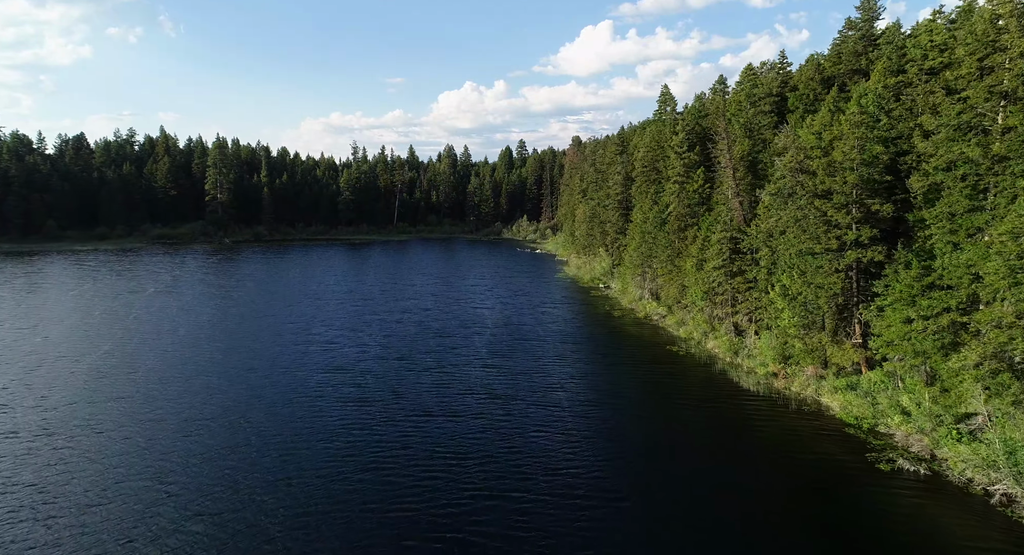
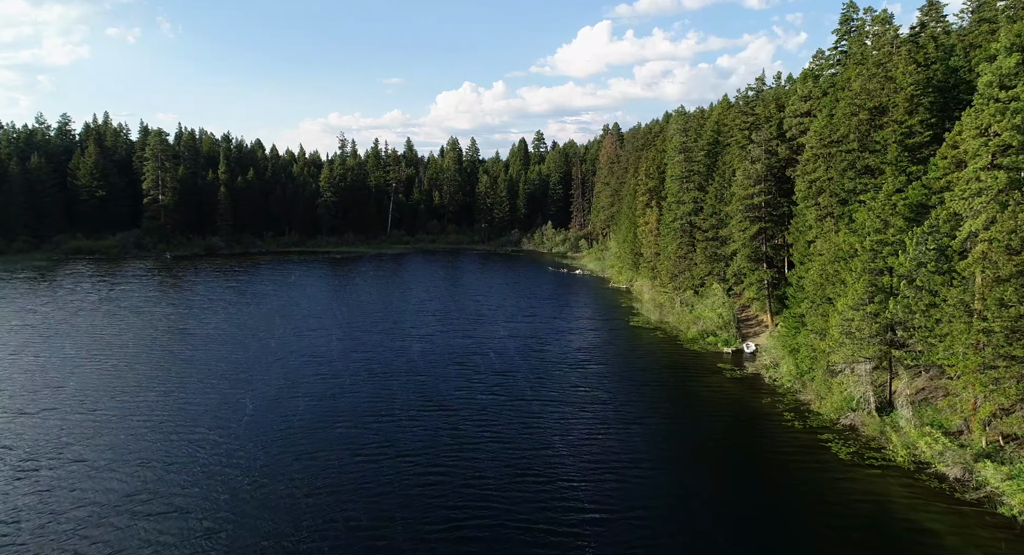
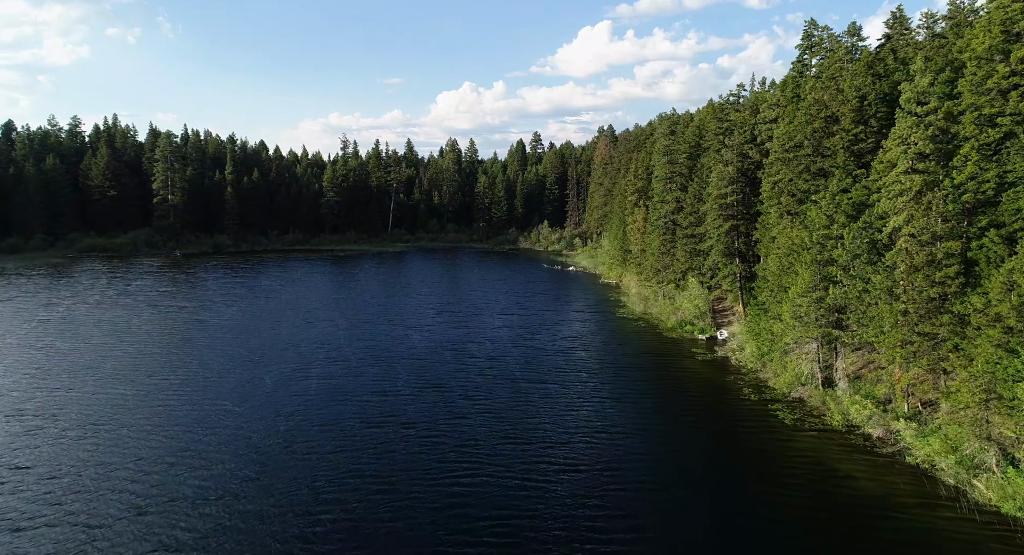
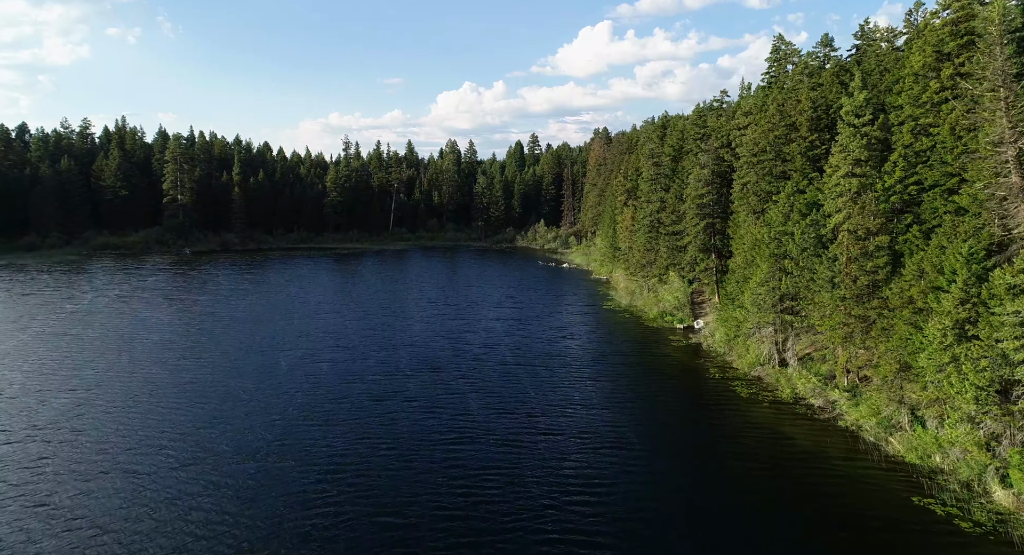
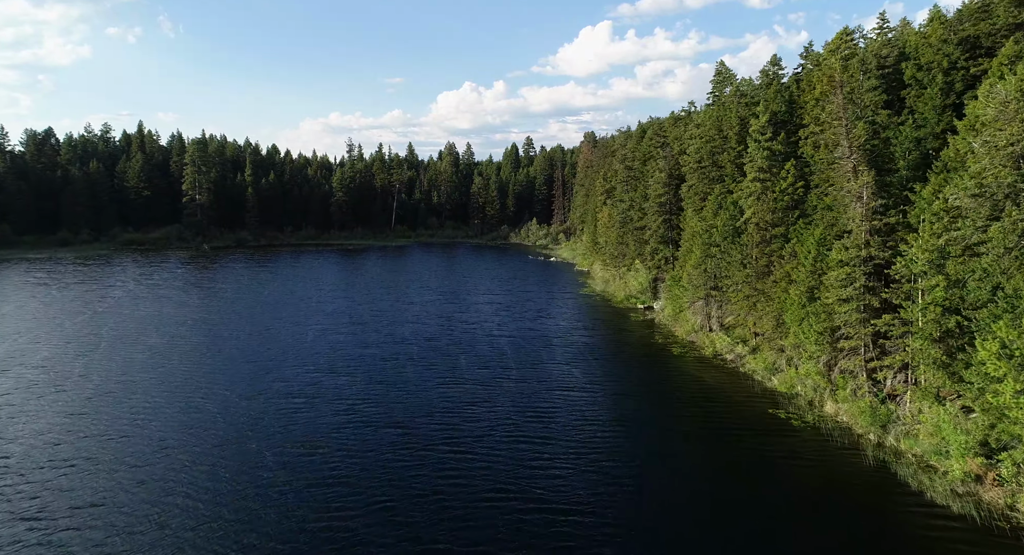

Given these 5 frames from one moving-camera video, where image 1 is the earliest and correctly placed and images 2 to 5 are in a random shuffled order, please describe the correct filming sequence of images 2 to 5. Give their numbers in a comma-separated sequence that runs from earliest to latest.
5, 4, 3, 2
